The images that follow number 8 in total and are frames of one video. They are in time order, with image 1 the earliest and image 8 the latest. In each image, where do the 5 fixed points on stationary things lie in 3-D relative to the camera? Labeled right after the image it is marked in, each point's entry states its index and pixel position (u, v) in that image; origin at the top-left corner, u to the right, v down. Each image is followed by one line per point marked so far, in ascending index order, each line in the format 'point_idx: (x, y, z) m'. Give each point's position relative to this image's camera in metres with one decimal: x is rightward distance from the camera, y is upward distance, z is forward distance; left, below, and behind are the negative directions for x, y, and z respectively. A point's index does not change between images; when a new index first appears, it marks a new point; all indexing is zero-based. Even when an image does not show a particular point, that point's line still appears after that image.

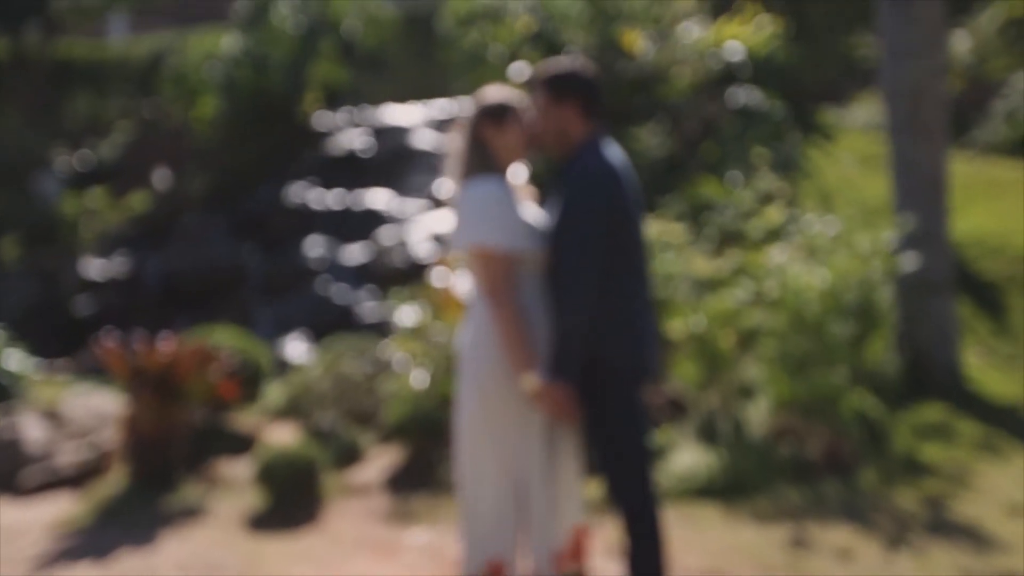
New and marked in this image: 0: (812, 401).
0: (+1.6, -0.6, +7.0) m
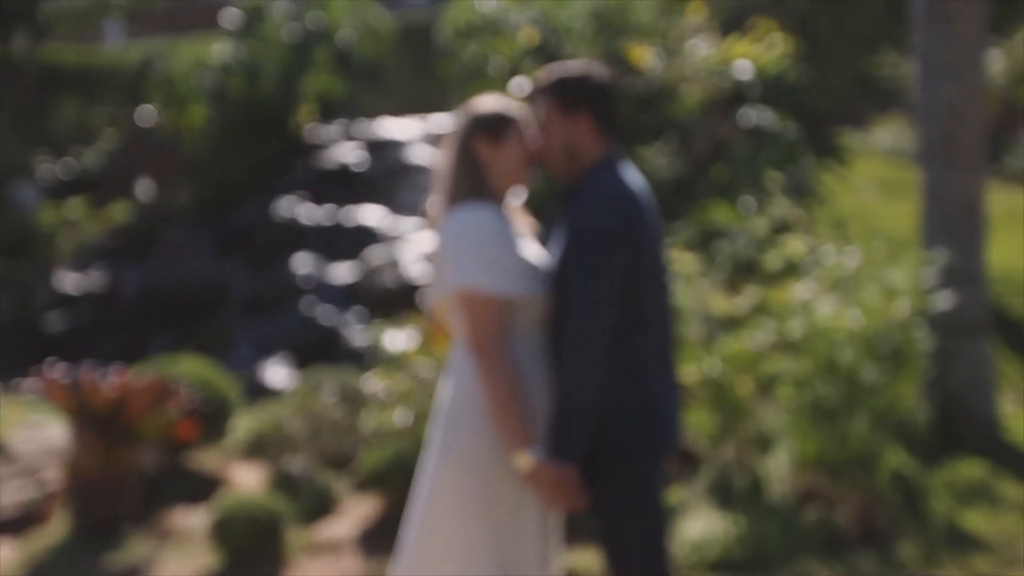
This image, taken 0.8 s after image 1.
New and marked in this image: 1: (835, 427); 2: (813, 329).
0: (+1.5, -0.8, +6.2) m
1: (+1.5, -0.6, +6.2) m
2: (+1.4, -0.2, +6.3) m
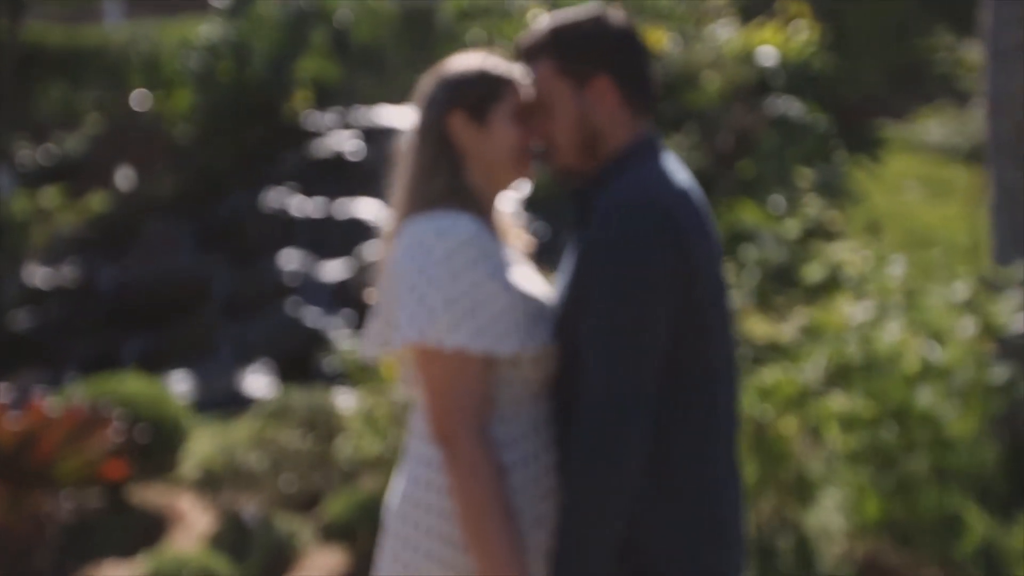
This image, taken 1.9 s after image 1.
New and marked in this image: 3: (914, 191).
0: (+1.5, -0.9, +5.0) m
1: (+1.4, -0.7, +5.0) m
2: (+1.4, -0.3, +5.2) m
3: (+3.3, +0.8, +10.7) m
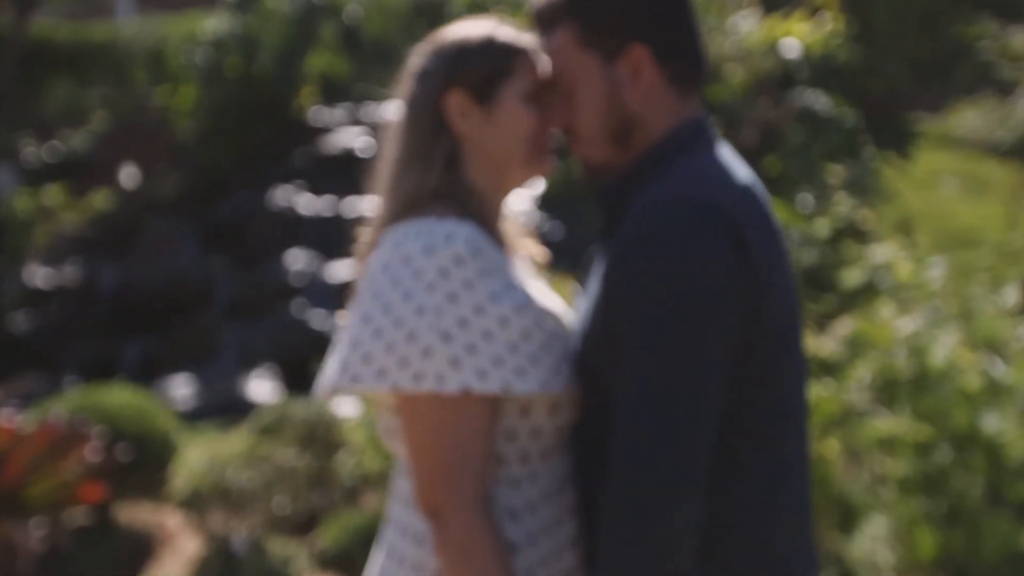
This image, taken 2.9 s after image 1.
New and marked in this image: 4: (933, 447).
0: (+1.6, -0.9, +4.5) m
1: (+1.5, -0.7, +4.5) m
2: (+1.4, -0.3, +4.6) m
3: (+3.4, +0.8, +10.2) m
4: (+1.4, -0.5, +4.5) m
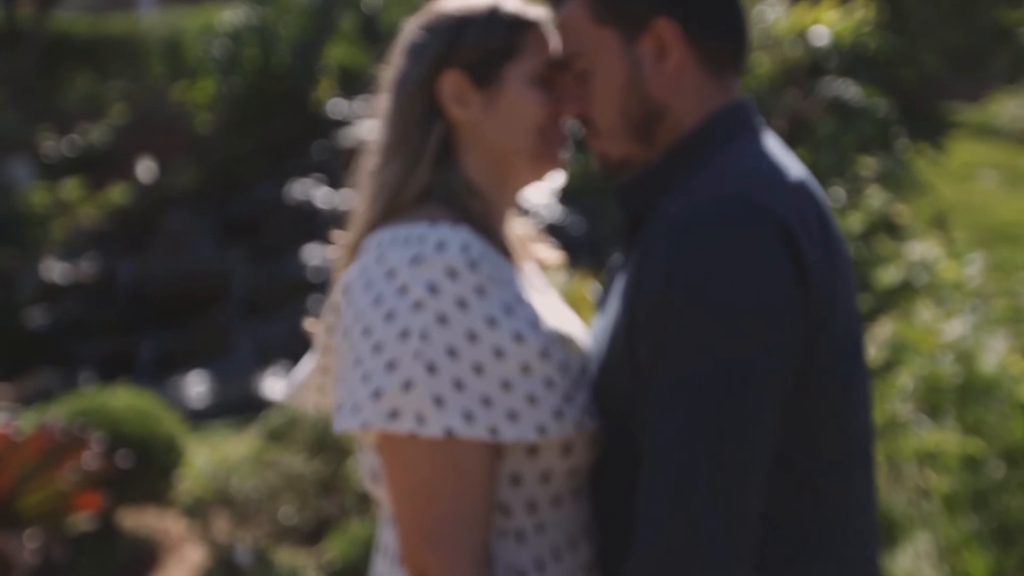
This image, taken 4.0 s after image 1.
0: (+1.6, -0.9, +4.2) m
1: (+1.5, -0.7, +4.2) m
2: (+1.5, -0.3, +4.3) m
3: (+3.5, +0.8, +9.8) m
4: (+1.5, -0.5, +4.2) m
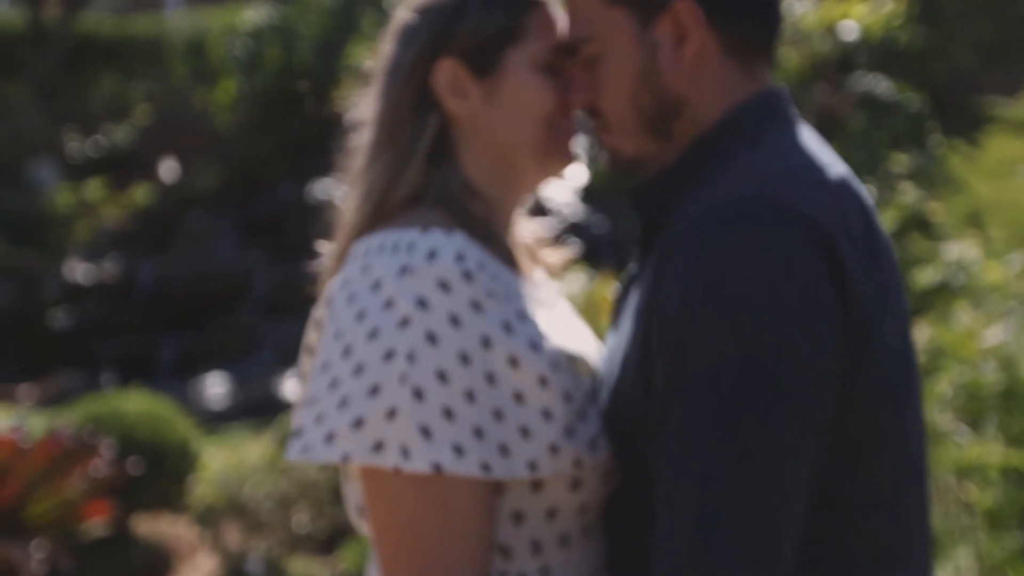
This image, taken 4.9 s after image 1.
0: (+1.7, -0.9, +4.0) m
1: (+1.6, -0.7, +4.0) m
2: (+1.6, -0.3, +4.1) m
3: (+3.7, +0.8, +9.5) m
4: (+1.5, -0.6, +4.0) m
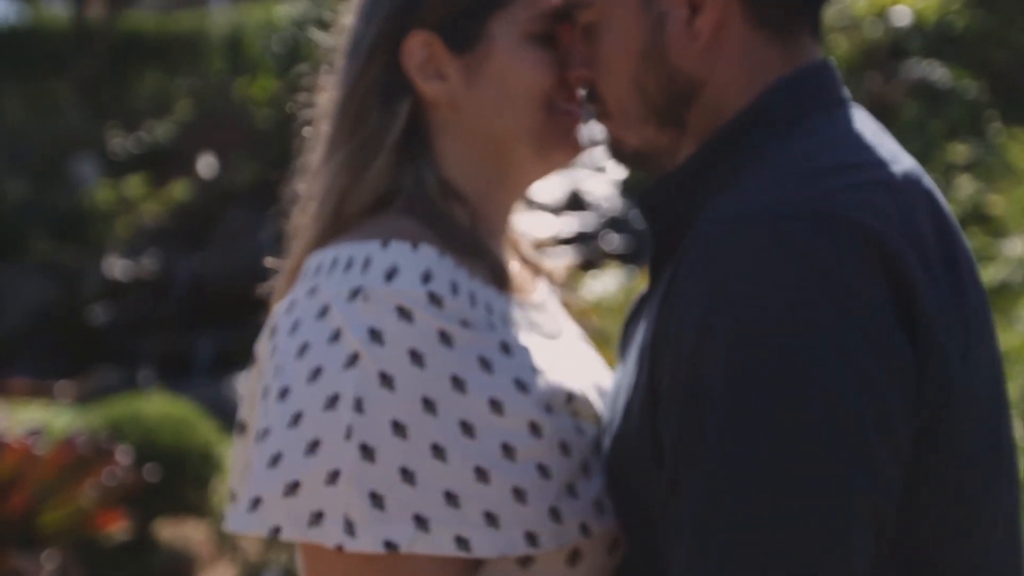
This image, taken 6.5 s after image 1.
0: (+1.8, -0.9, +3.6) m
1: (+1.7, -0.7, +3.6) m
2: (+1.6, -0.3, +3.8) m
3: (+4.0, +0.8, +9.1) m
4: (+1.6, -0.6, +3.7) m
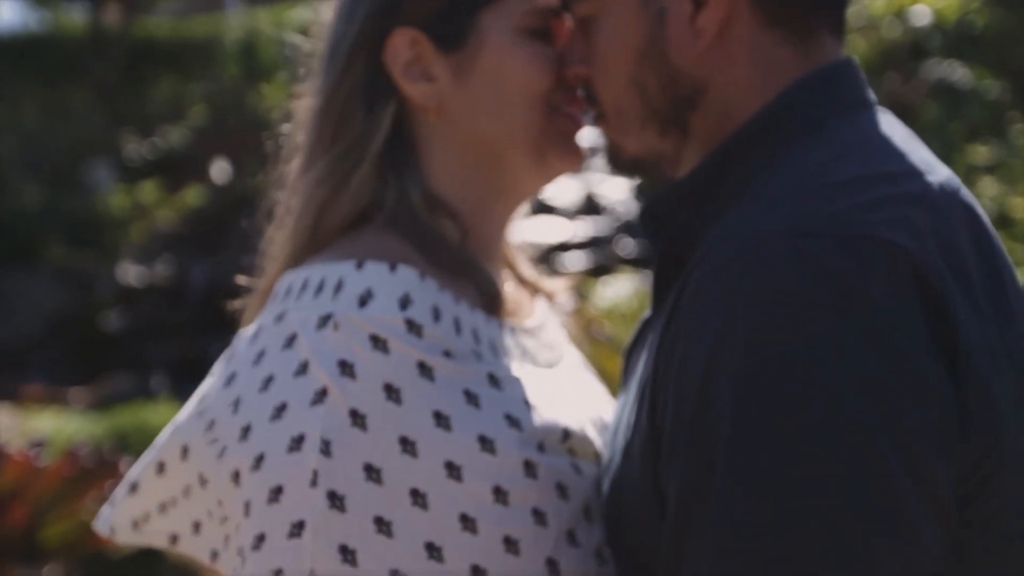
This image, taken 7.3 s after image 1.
0: (+1.8, -1.0, +3.5) m
1: (+1.7, -0.8, +3.5) m
2: (+1.7, -0.3, +3.6) m
3: (+4.1, +0.8, +9.0) m
4: (+1.7, -0.6, +3.5) m
